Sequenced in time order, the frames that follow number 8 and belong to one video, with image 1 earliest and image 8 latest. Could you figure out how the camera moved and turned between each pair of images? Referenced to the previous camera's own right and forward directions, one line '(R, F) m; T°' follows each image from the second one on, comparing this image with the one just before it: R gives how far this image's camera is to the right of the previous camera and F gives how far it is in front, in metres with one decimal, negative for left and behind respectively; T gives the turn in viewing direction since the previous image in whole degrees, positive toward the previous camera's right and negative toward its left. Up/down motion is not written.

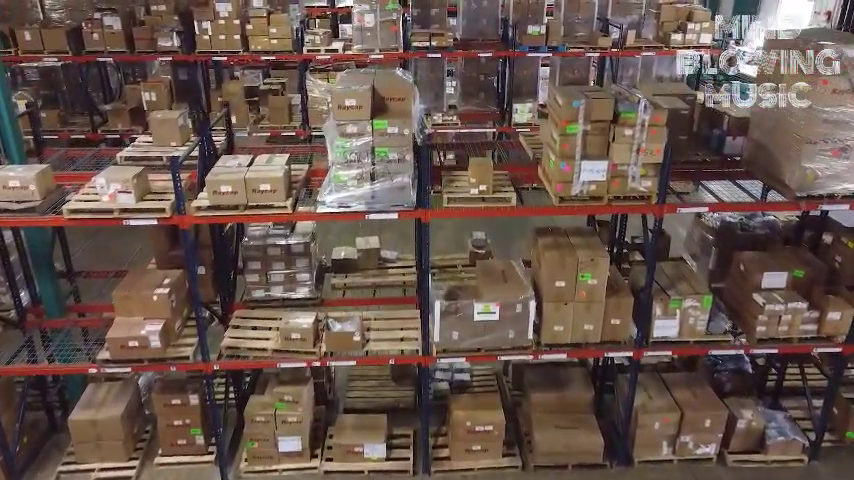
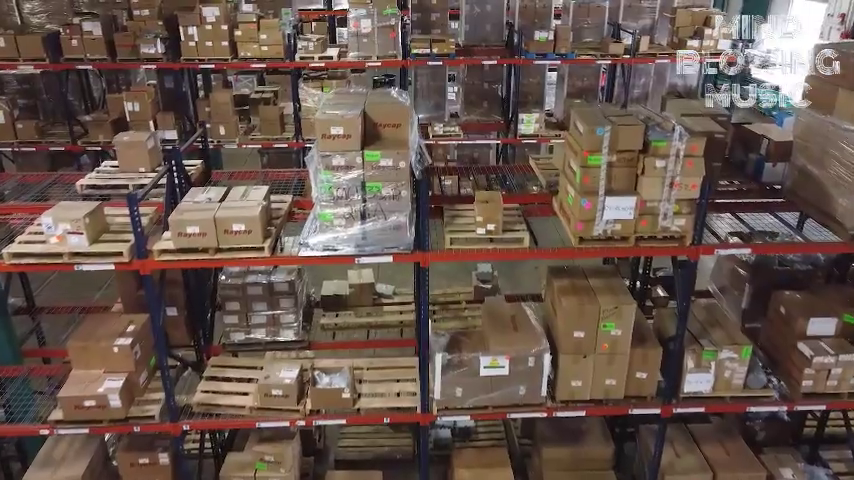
(0.0, +0.6) m; 0°
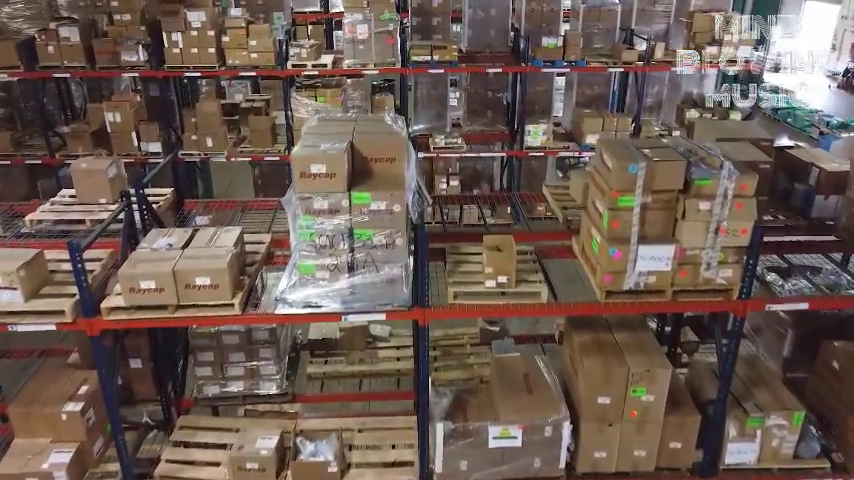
(0.0, +0.6) m; 0°
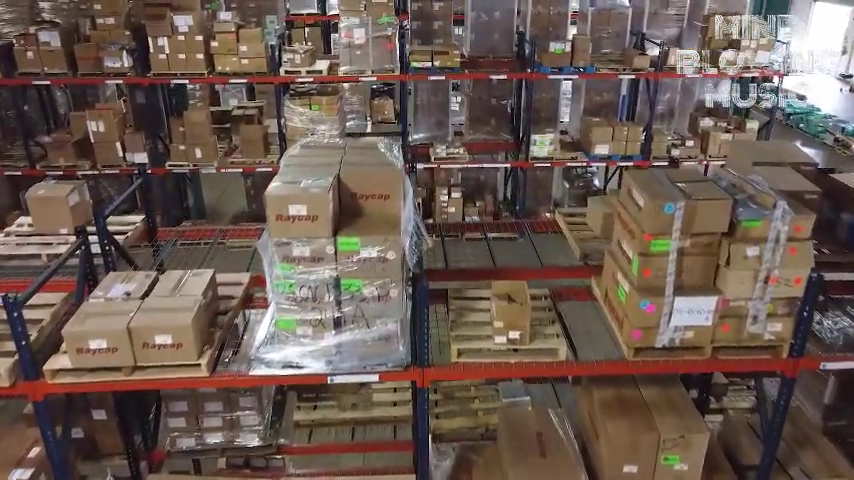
(0.0, +0.5) m; 0°
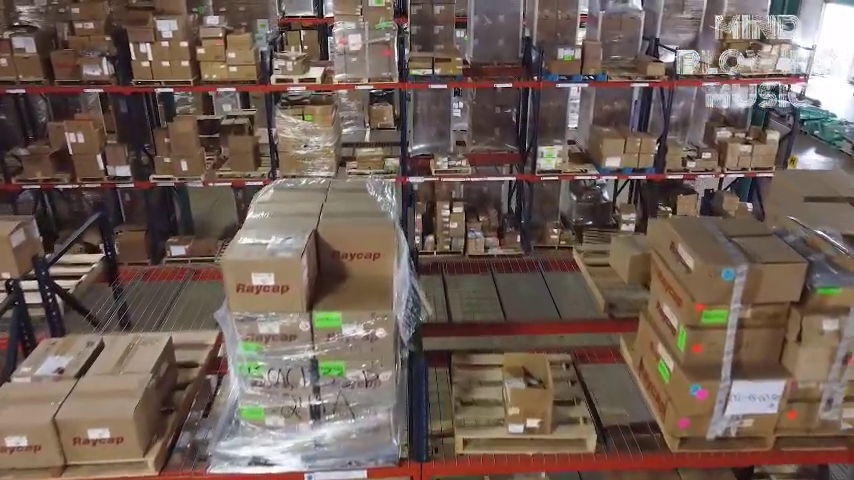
(0.0, +0.5) m; 0°
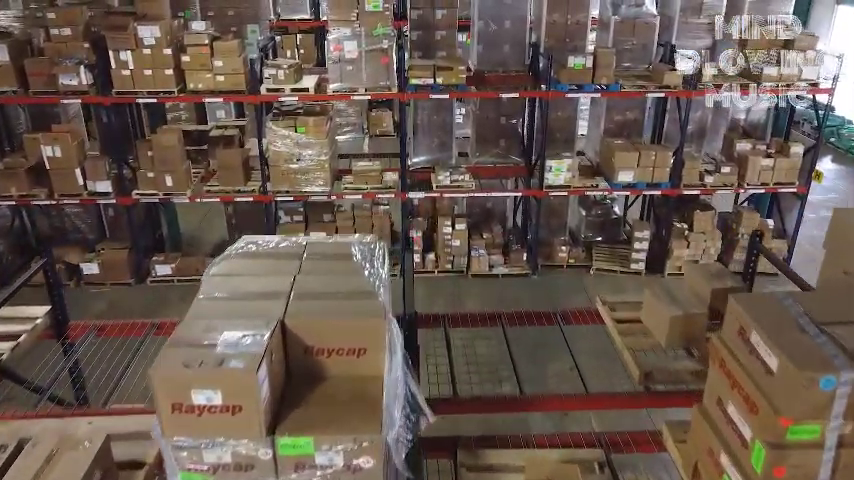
(0.0, +0.5) m; 0°
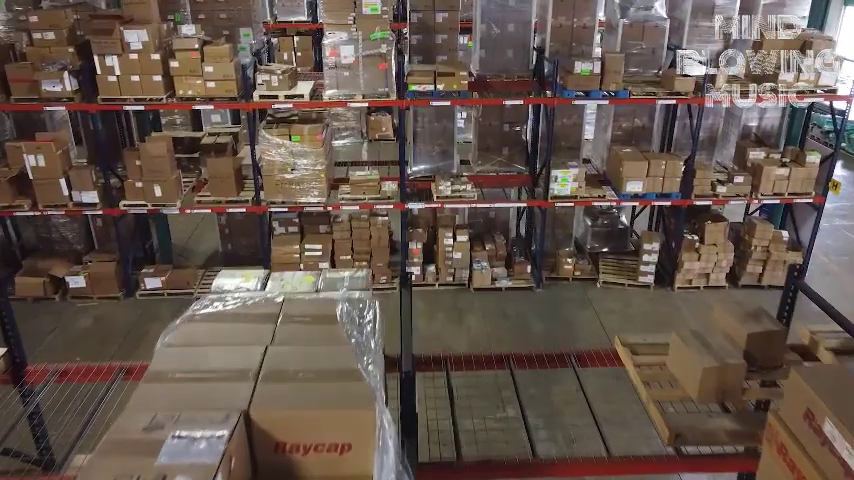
(0.0, +0.3) m; 0°
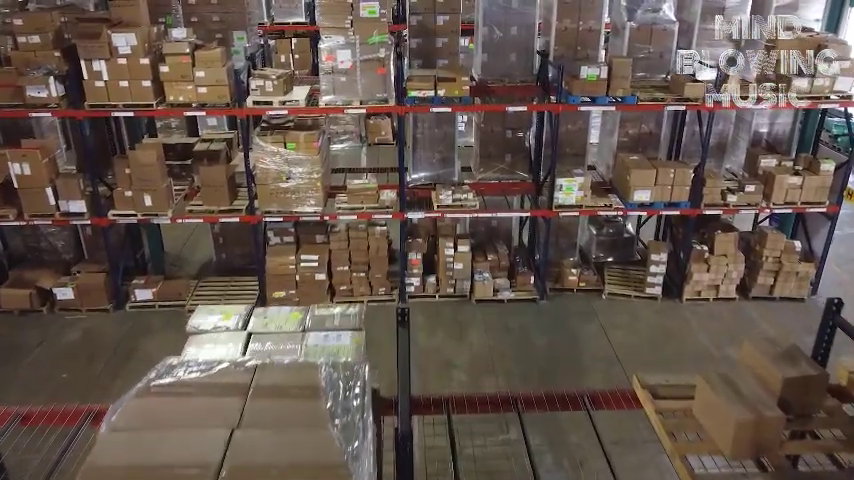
(0.0, +0.3) m; 0°
